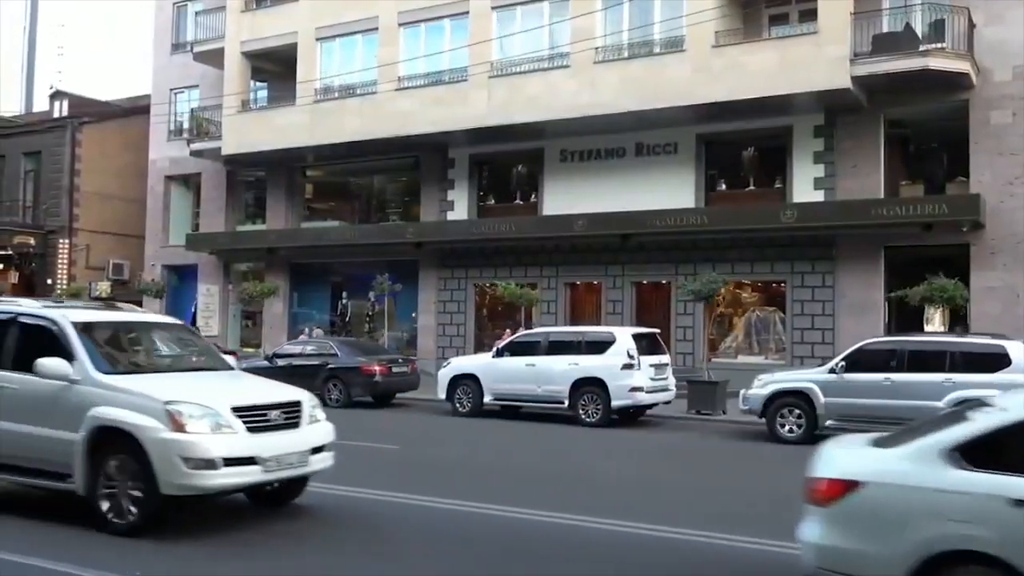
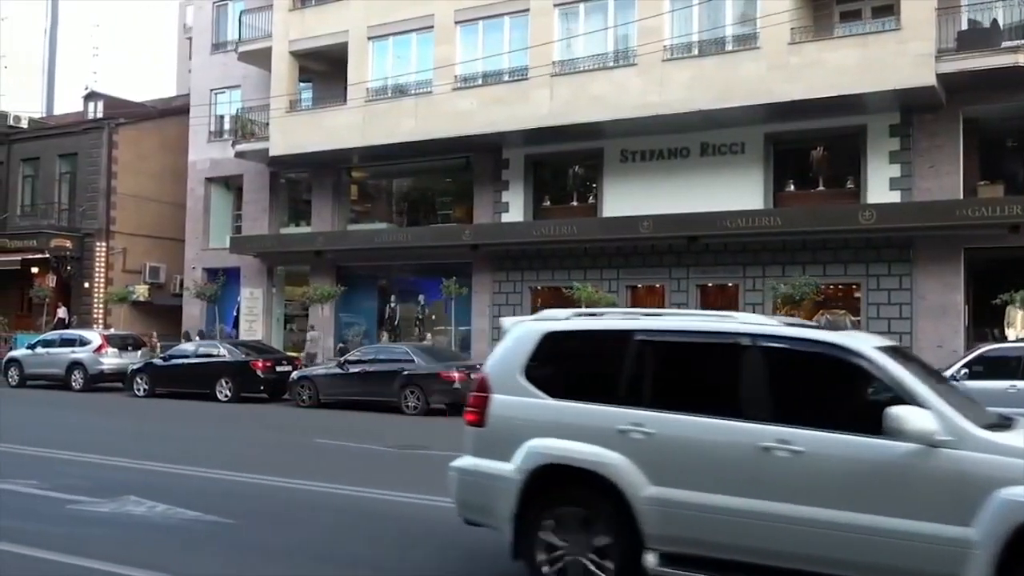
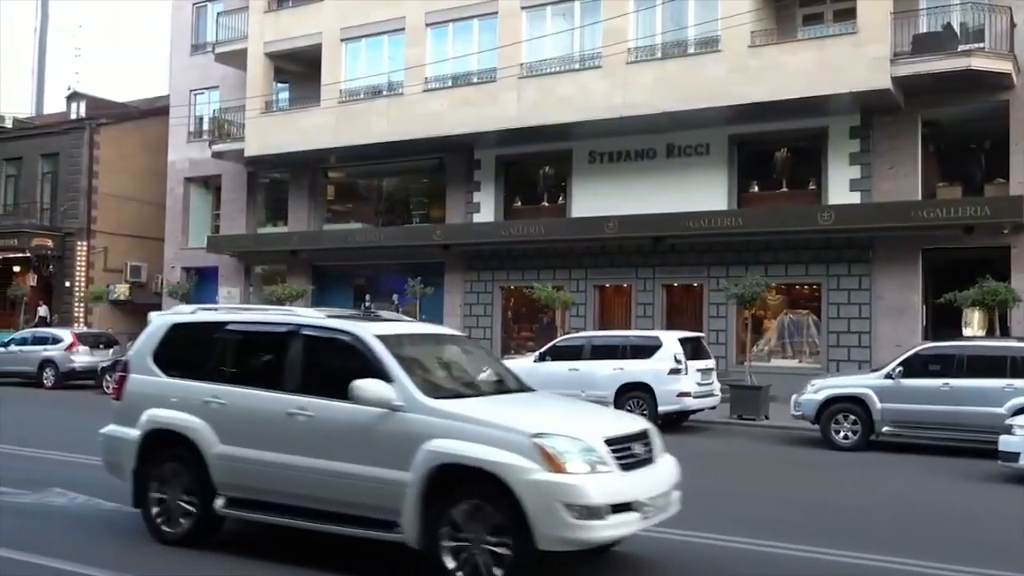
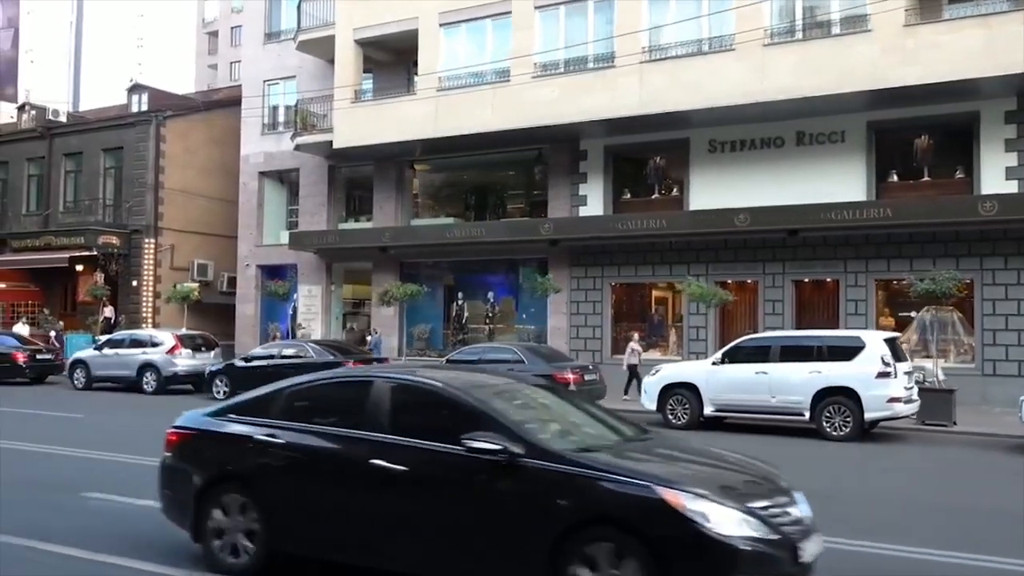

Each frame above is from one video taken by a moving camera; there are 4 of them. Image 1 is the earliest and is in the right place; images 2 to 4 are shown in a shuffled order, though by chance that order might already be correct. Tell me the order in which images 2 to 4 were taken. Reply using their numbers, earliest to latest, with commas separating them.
3, 2, 4
